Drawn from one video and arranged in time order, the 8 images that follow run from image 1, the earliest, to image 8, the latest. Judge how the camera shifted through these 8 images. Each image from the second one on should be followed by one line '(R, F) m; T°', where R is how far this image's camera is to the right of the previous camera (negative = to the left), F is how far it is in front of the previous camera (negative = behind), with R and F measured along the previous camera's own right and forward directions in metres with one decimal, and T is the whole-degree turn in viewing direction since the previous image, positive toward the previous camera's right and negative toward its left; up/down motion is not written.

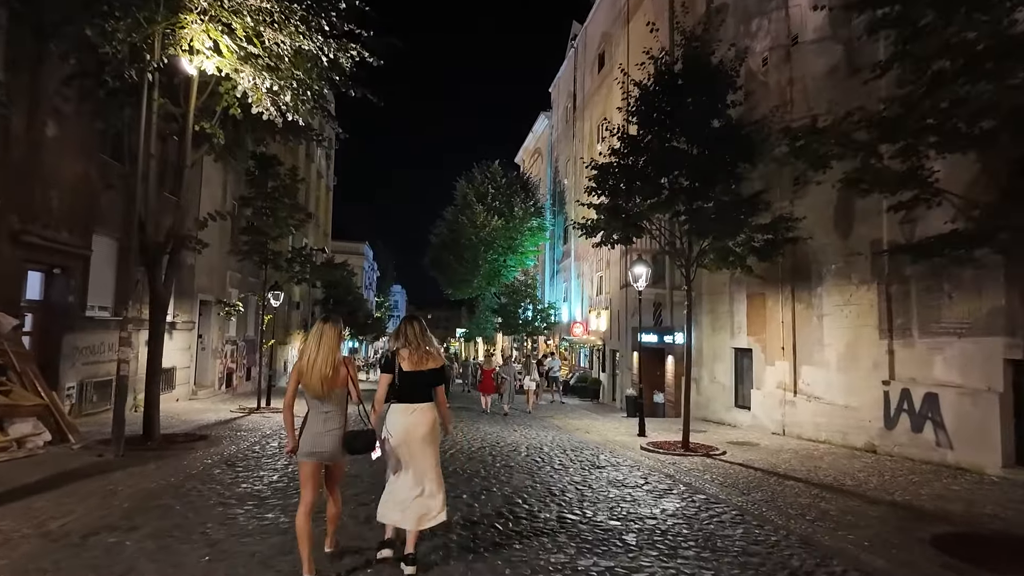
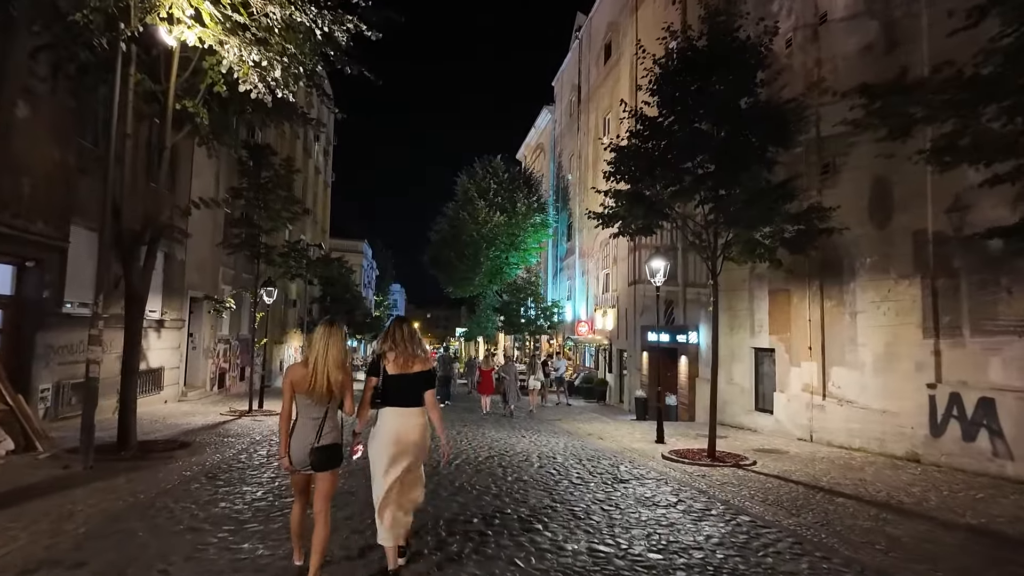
(-0.2, +1.1) m; 0°
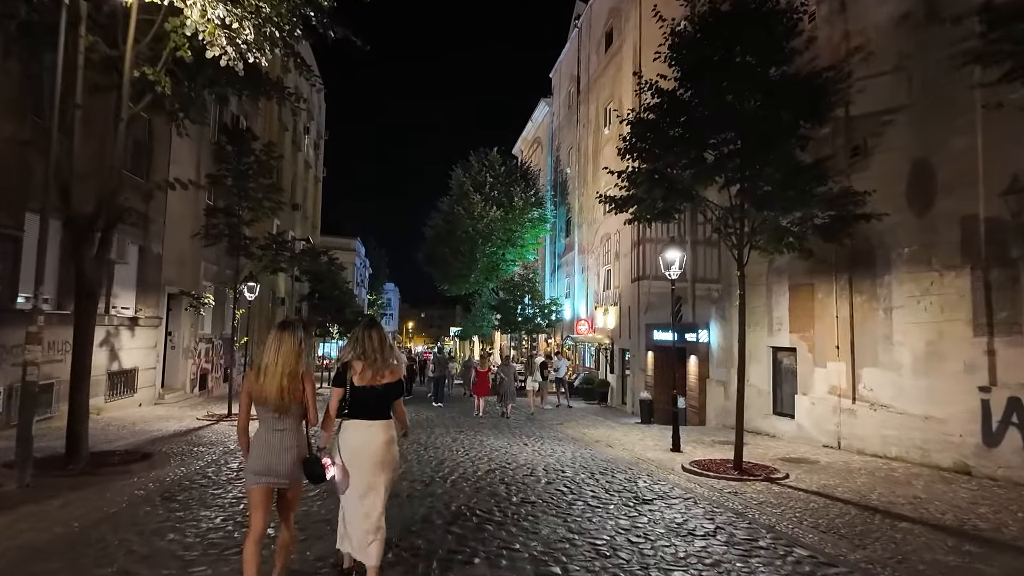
(-0.1, +1.3) m; +1°
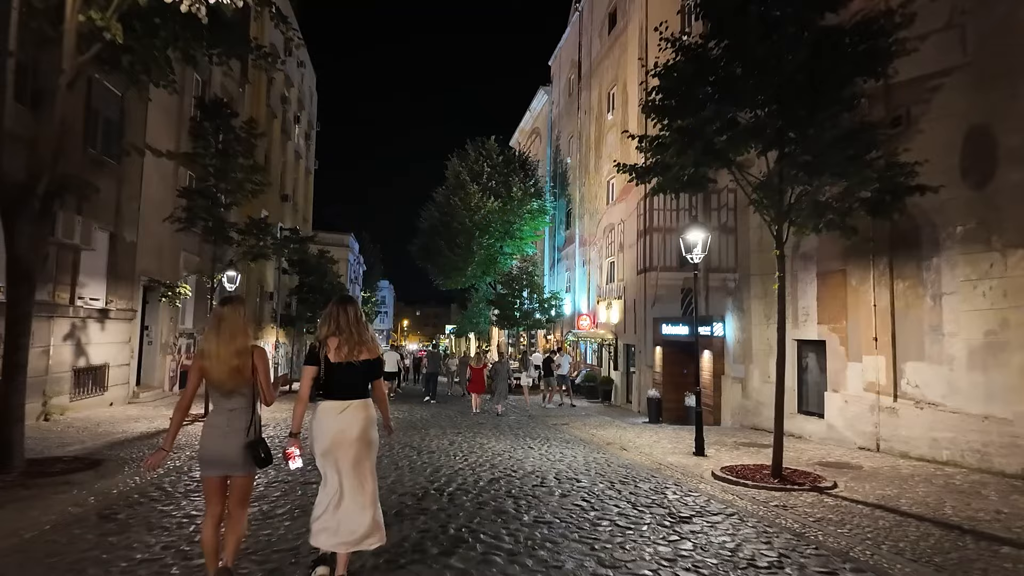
(-0.2, +1.4) m; 0°
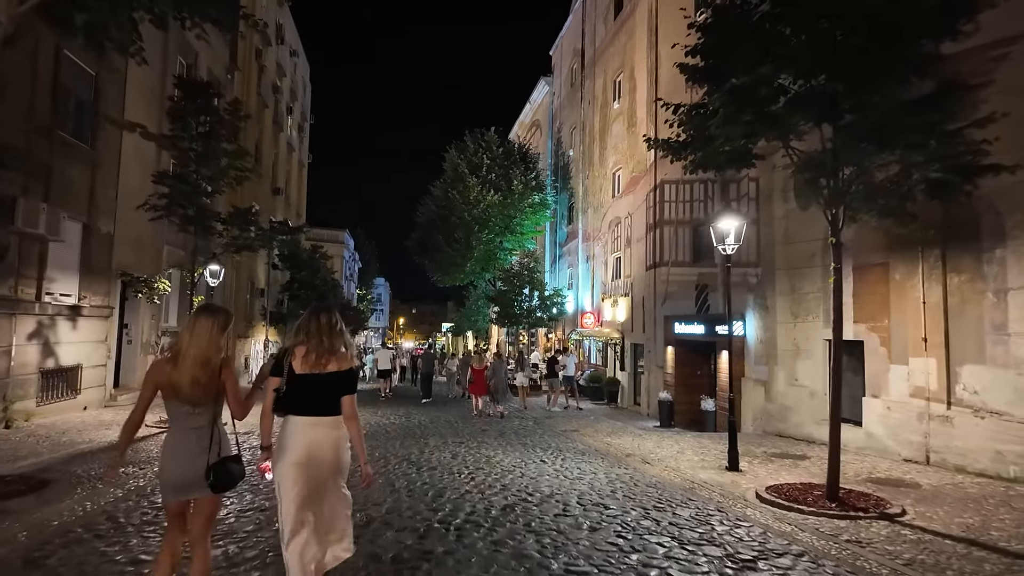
(-0.3, +1.3) m; 0°
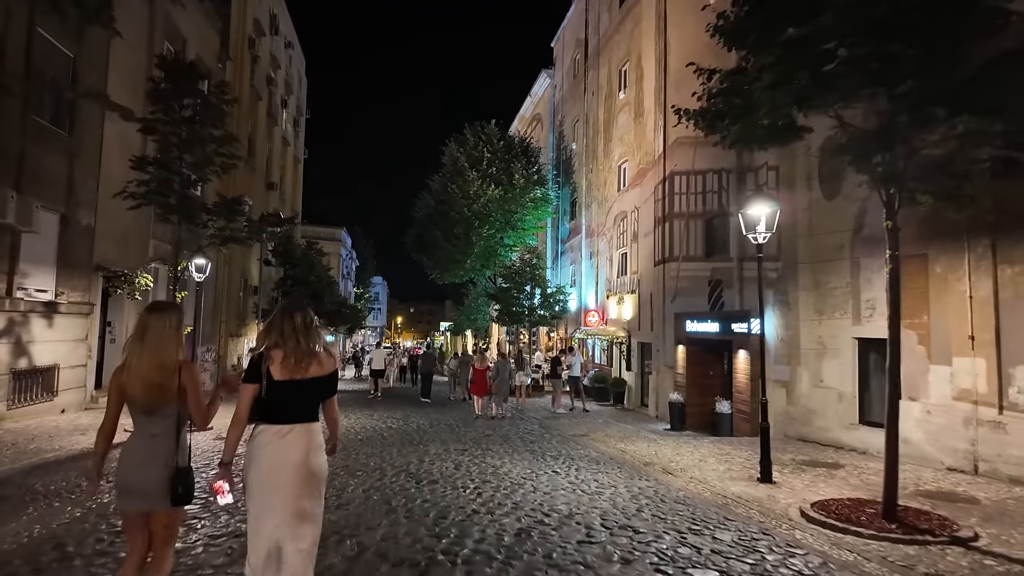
(-0.2, +1.0) m; 0°
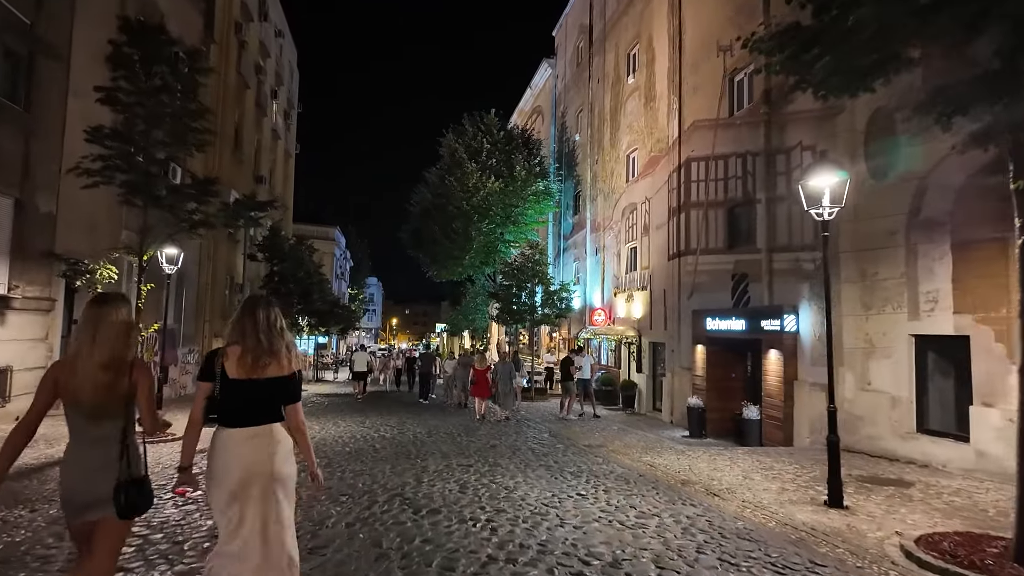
(-0.3, +1.6) m; 0°
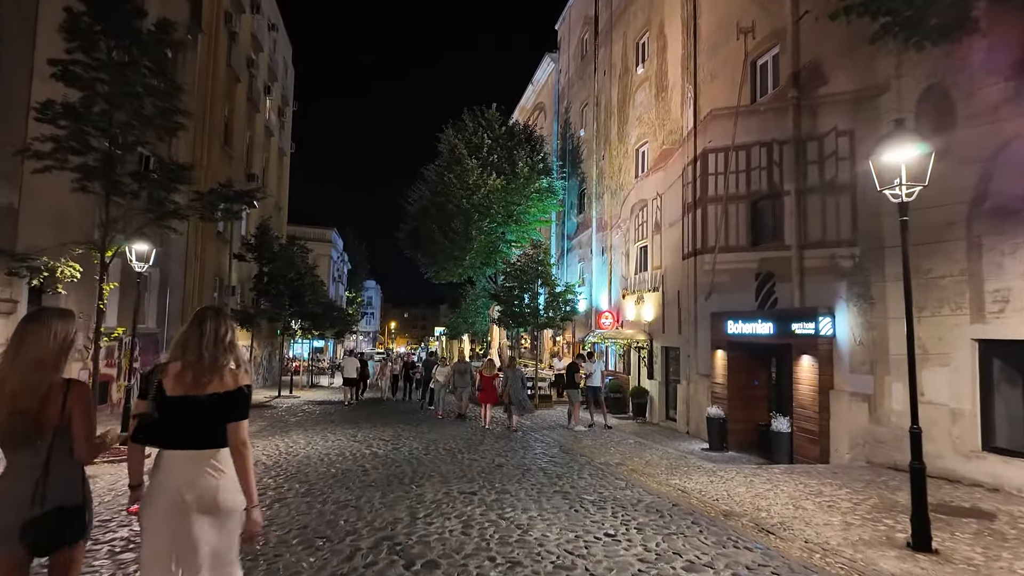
(-0.2, +1.4) m; 0°
